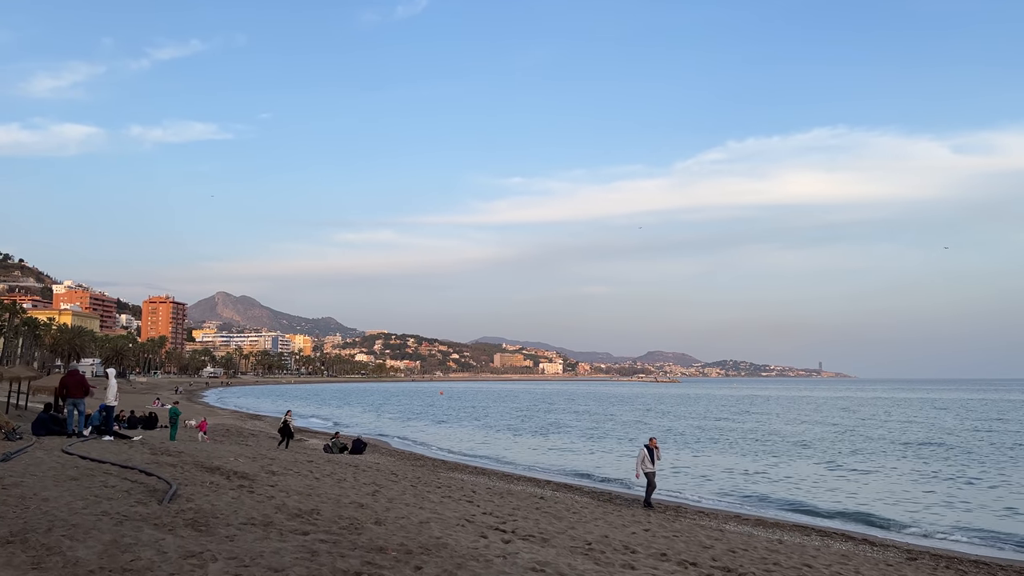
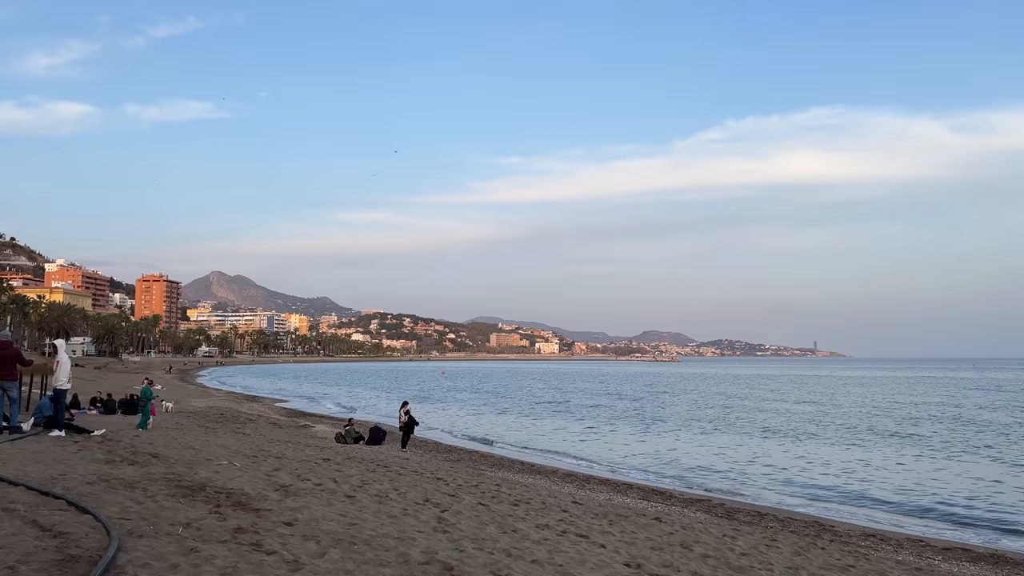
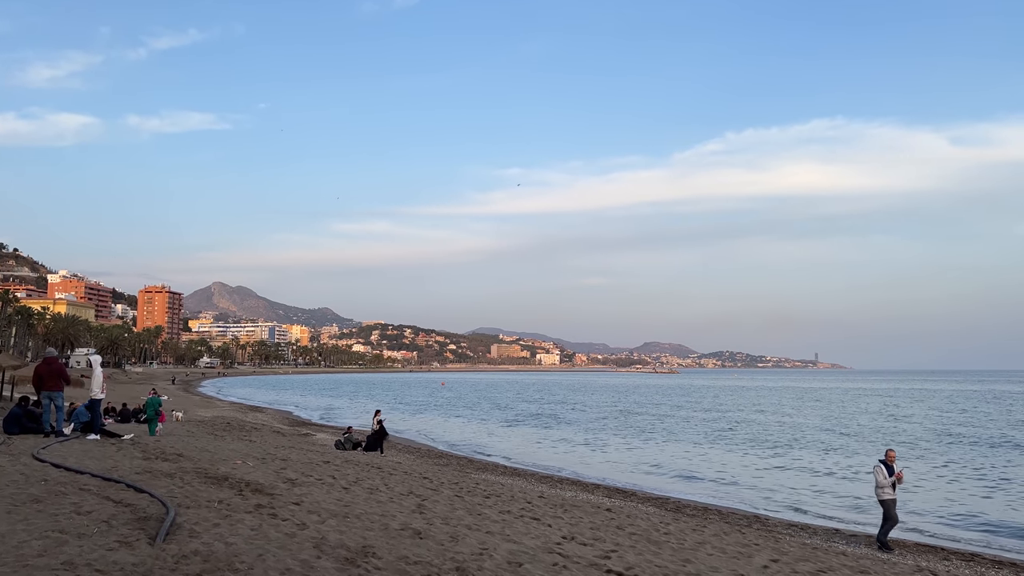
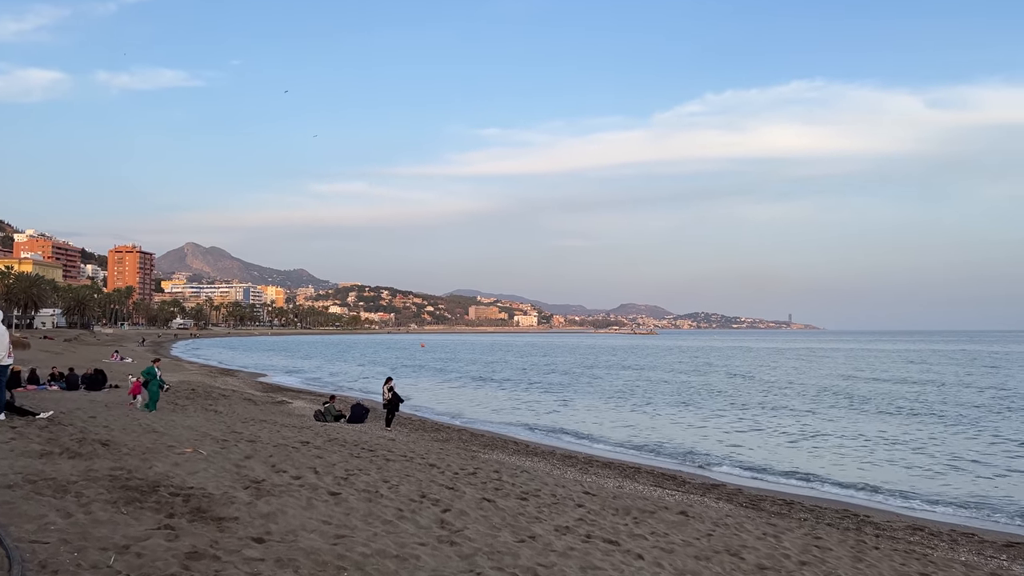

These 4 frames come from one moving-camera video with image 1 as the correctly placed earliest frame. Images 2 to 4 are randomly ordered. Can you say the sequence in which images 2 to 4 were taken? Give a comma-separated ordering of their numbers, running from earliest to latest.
3, 2, 4
